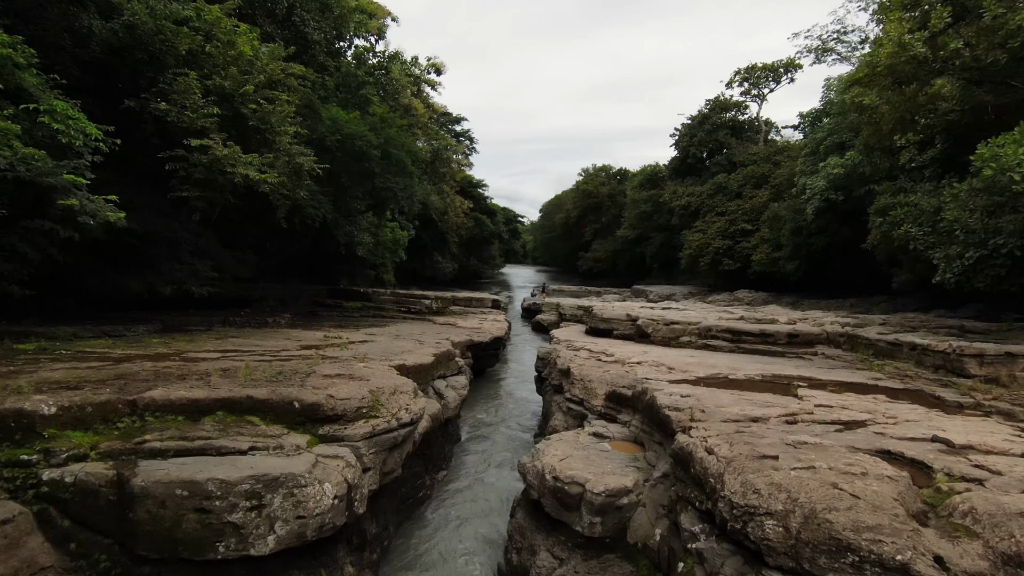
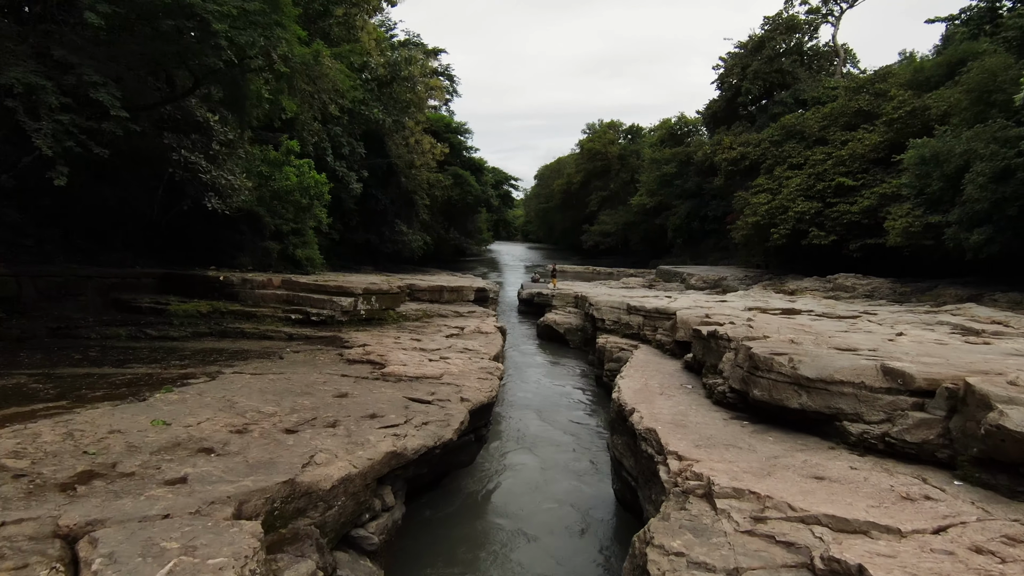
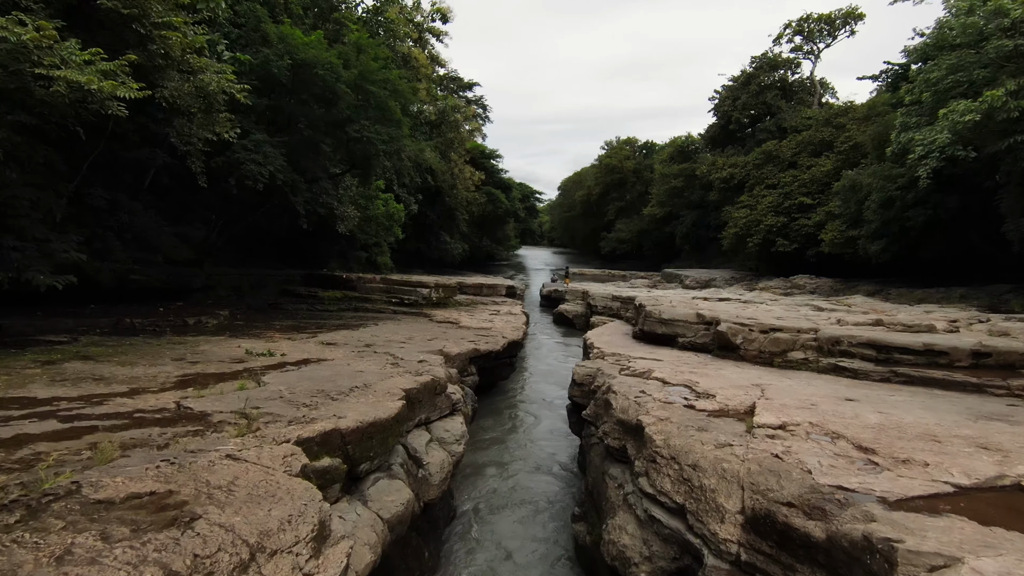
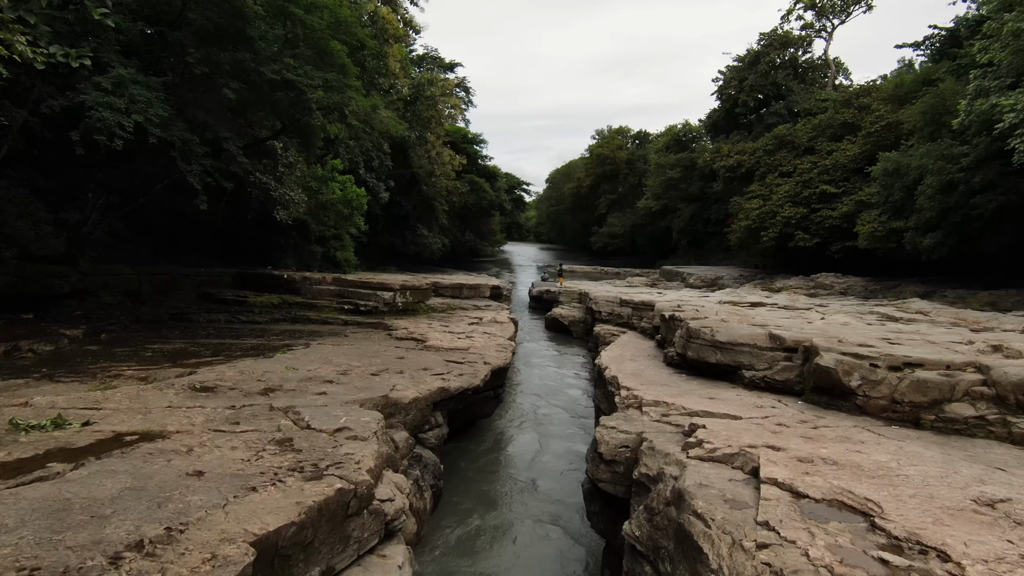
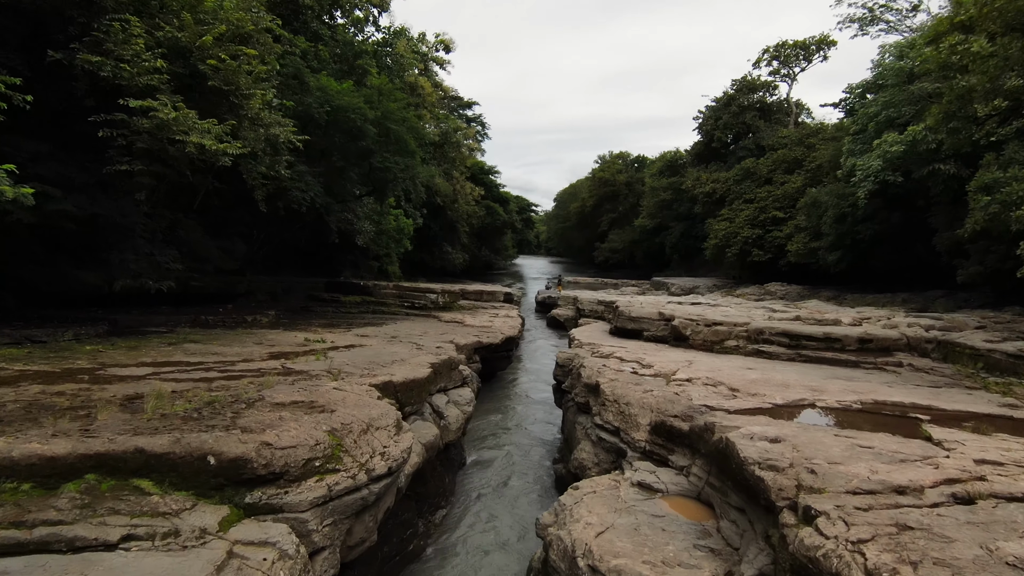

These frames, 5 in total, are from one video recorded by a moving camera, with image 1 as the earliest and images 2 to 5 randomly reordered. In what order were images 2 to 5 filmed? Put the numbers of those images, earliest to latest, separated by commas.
5, 3, 4, 2
